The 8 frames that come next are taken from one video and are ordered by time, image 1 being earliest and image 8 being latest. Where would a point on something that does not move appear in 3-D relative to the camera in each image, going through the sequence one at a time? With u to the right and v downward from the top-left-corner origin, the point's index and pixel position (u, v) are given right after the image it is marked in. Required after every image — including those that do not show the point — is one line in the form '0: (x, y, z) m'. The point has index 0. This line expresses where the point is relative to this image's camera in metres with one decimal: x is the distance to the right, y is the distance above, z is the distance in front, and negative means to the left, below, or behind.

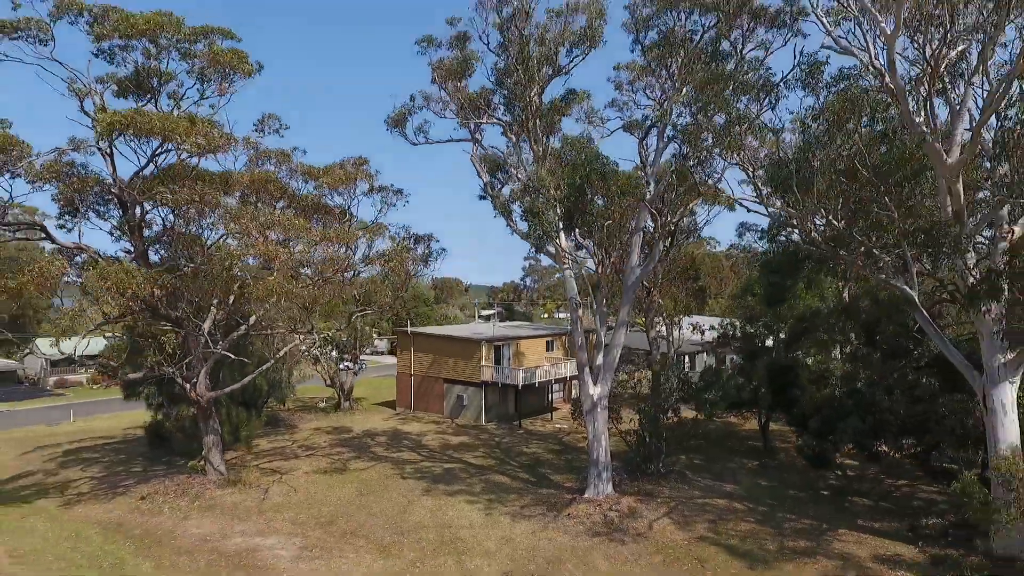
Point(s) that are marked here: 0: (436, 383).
0: (-2.5, -3.2, +19.2) m
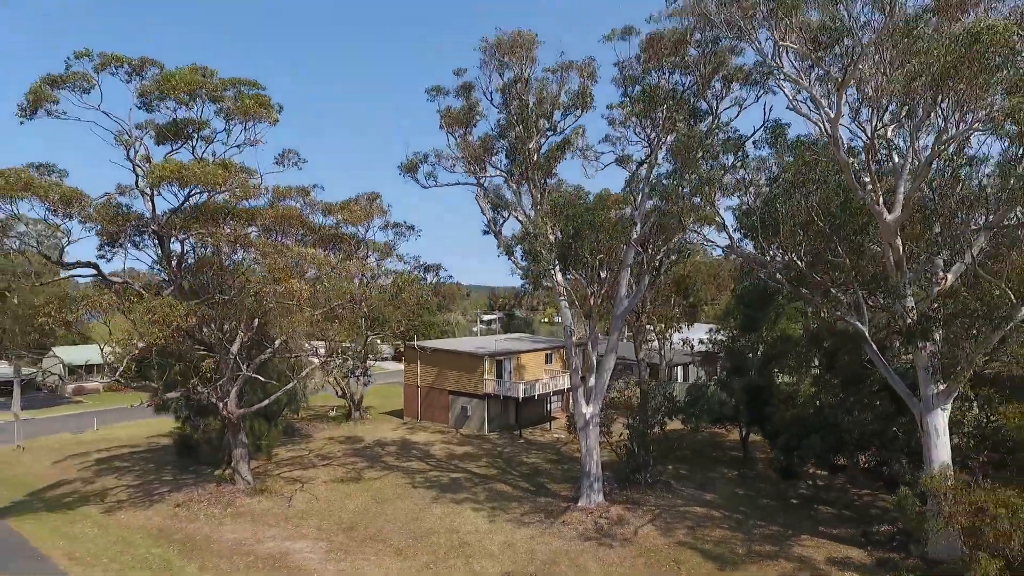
0: (-2.5, -3.8, +20.4) m
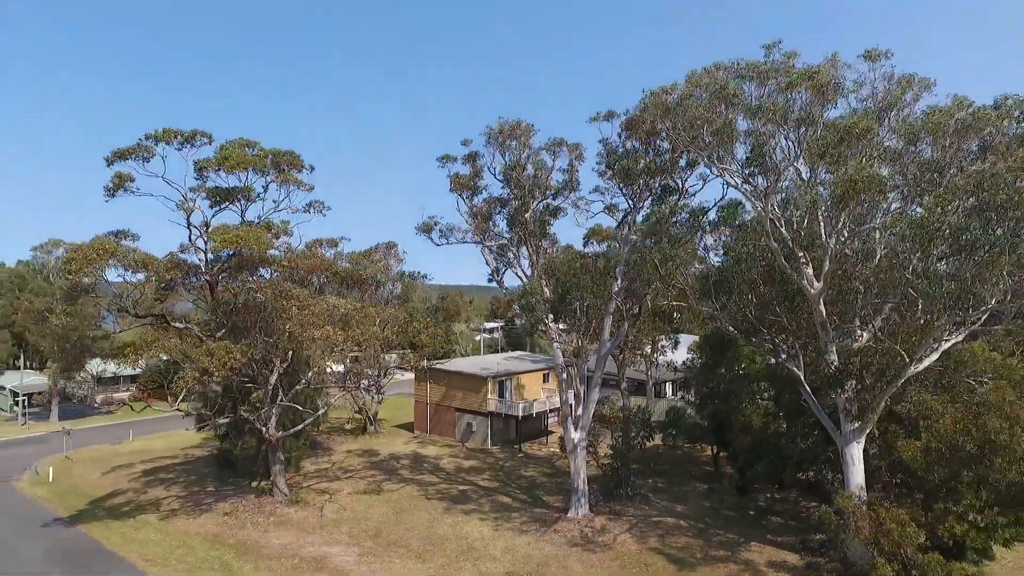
0: (-2.4, -4.8, +22.5) m
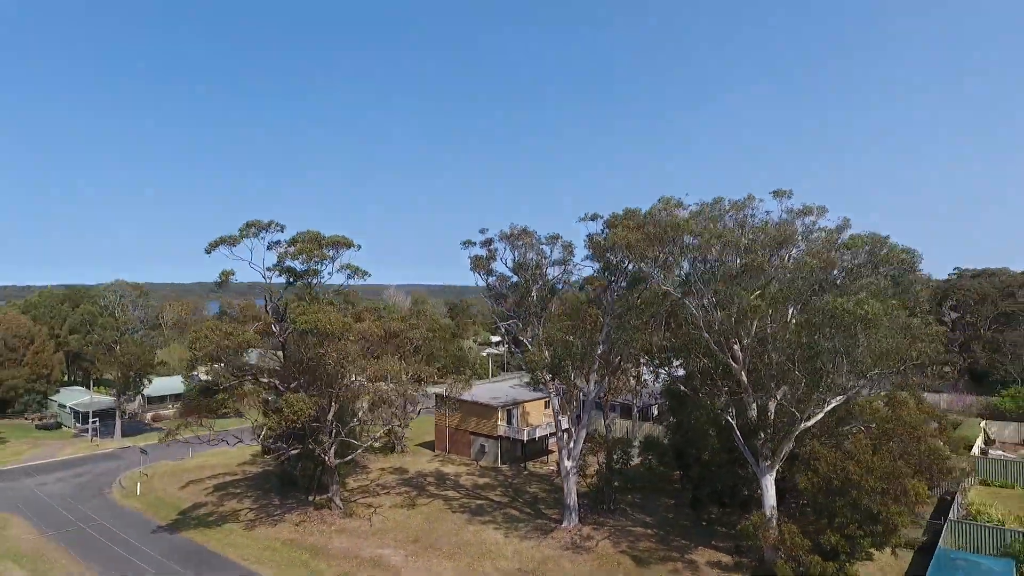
0: (-2.2, -6.7, +26.7) m
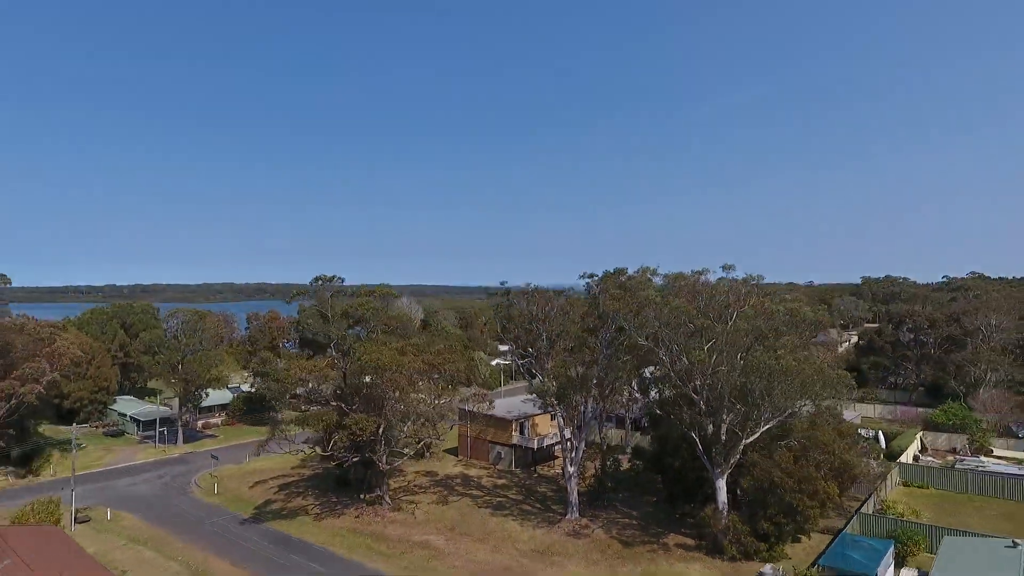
0: (-1.5, -8.4, +31.7) m
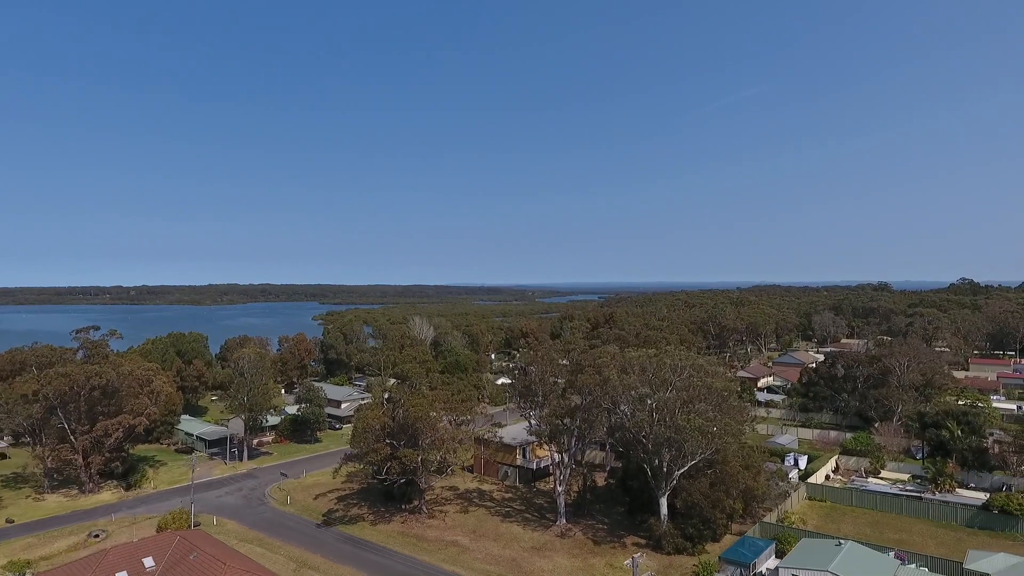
0: (-1.3, -12.1, +40.3) m
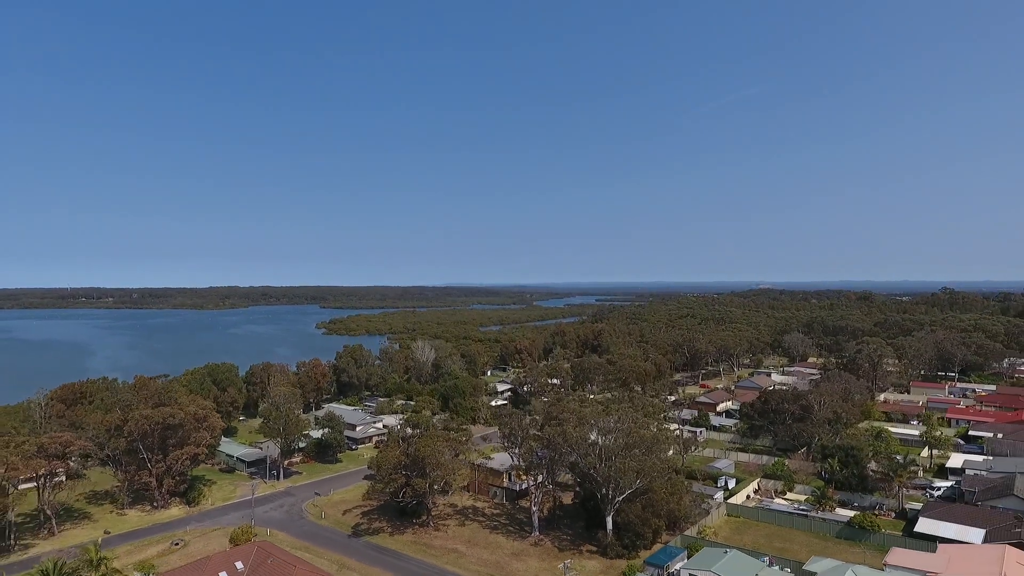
0: (-2.3, -16.9, +50.3) m
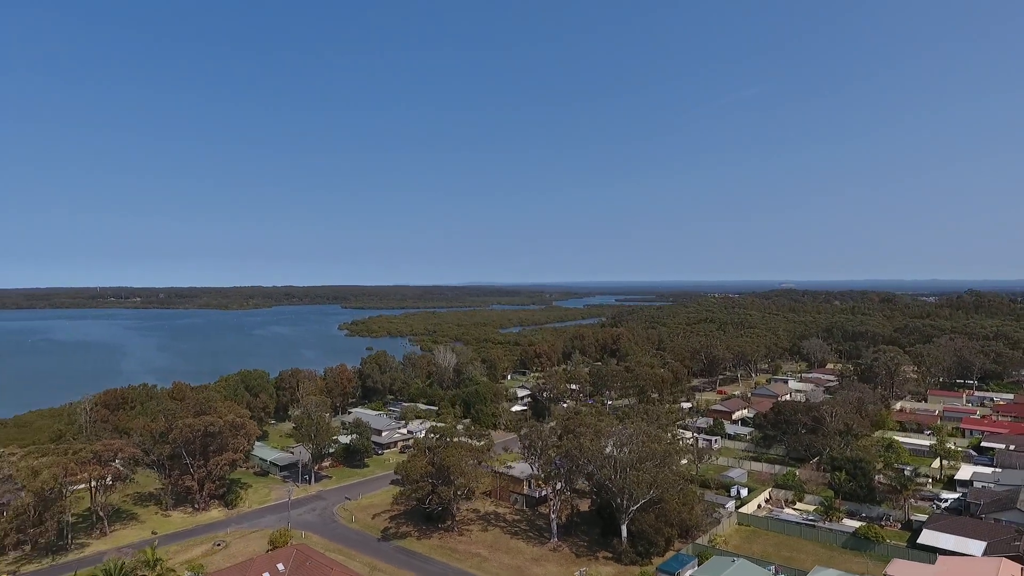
0: (-0.5, -18.3, +52.8) m
